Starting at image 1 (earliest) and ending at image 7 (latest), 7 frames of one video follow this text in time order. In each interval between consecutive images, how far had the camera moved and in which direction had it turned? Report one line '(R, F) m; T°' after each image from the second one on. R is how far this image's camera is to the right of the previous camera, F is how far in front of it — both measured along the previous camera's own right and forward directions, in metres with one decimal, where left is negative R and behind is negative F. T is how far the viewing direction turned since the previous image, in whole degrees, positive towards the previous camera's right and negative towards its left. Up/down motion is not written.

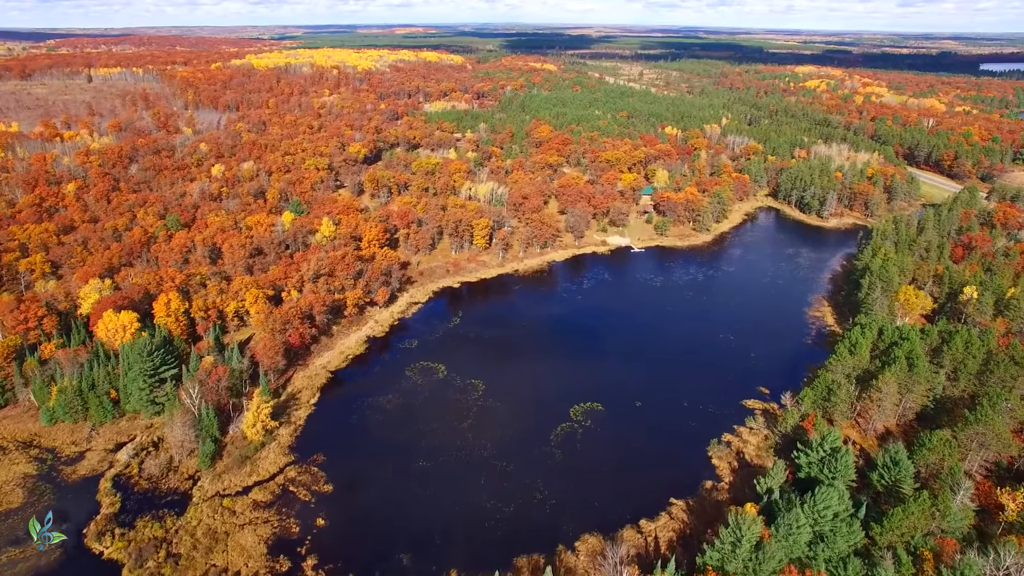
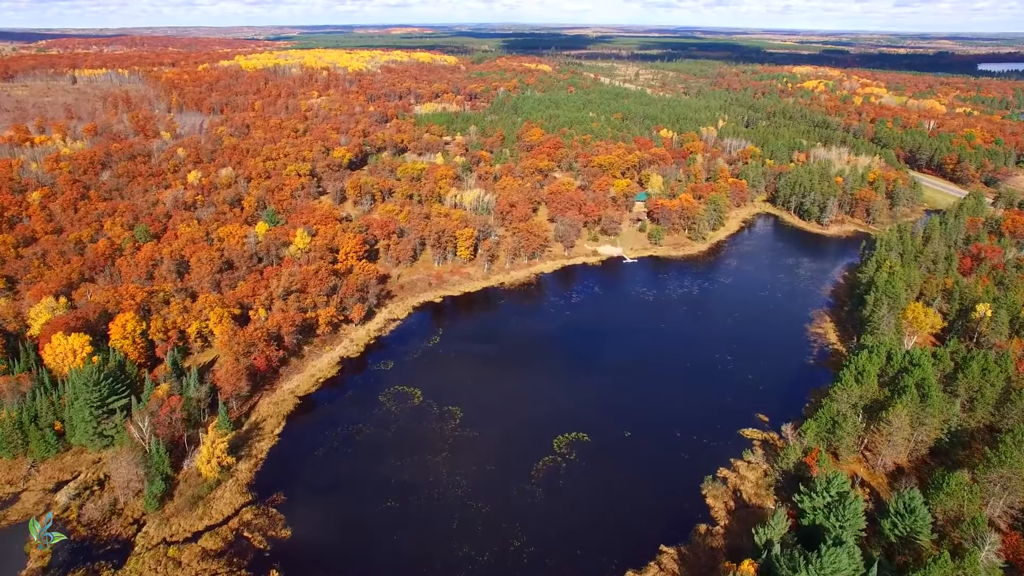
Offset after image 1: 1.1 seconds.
(+1.5, +3.5) m; 0°
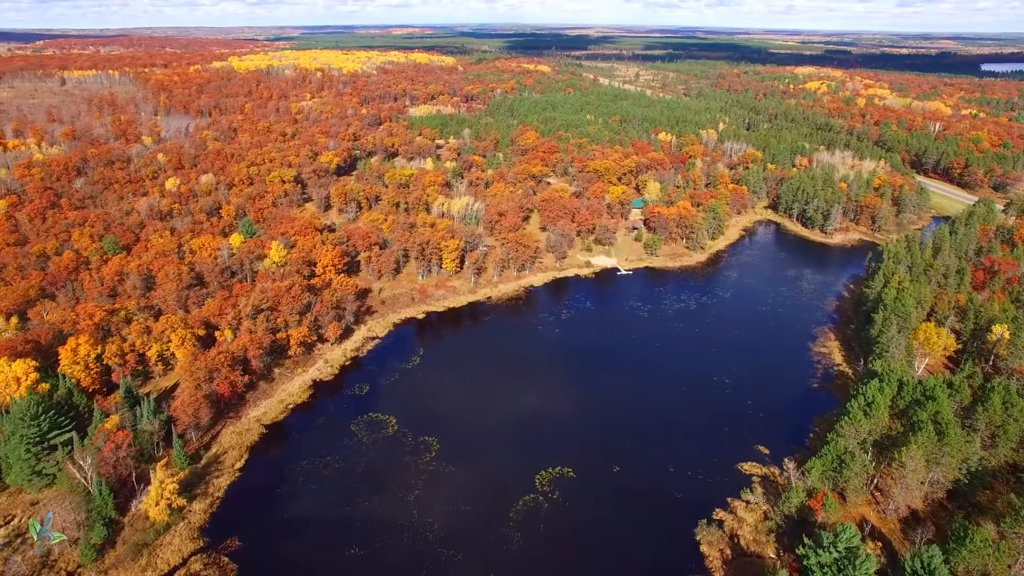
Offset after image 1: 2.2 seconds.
(+1.6, +3.4) m; 0°
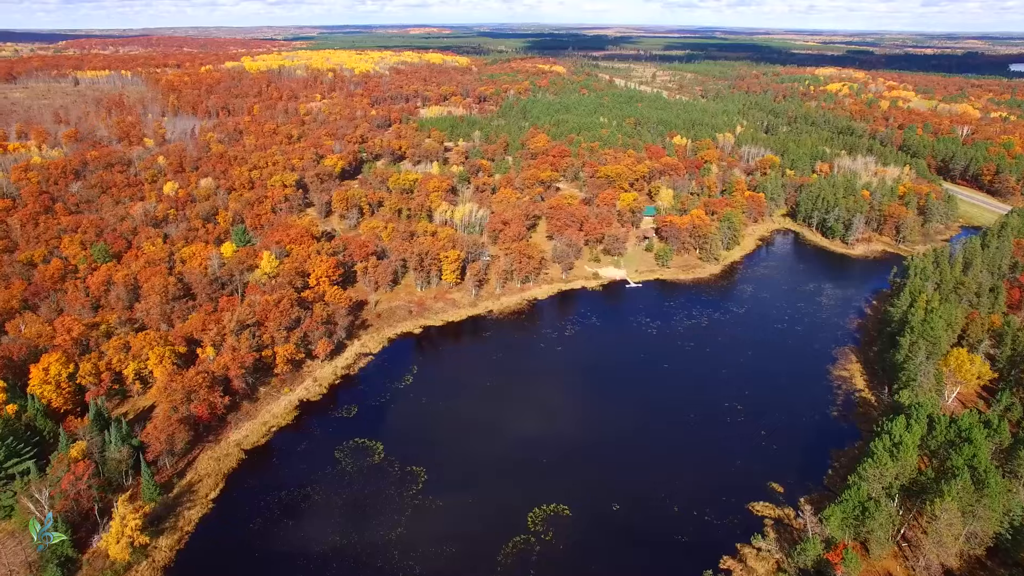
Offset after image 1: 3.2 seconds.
(+1.4, +3.1) m; -1°
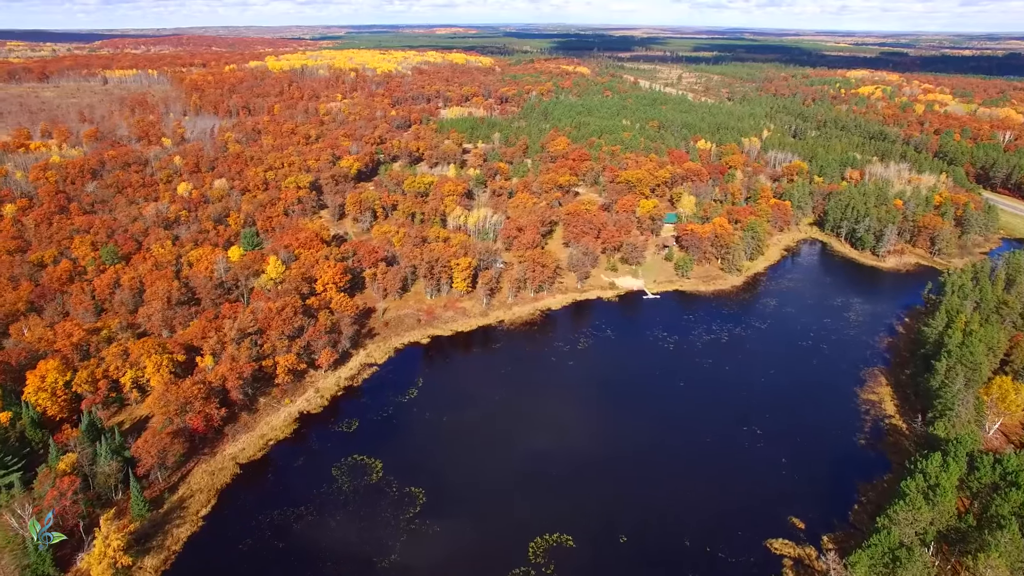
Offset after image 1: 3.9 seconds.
(+1.0, +2.1) m; -2°
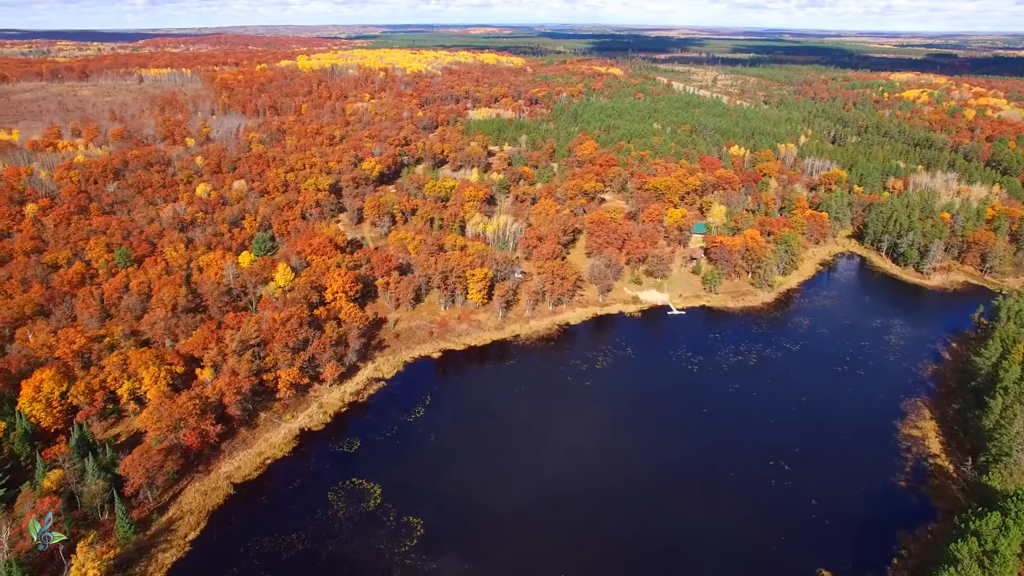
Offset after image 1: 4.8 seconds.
(+1.2, +2.8) m; -3°
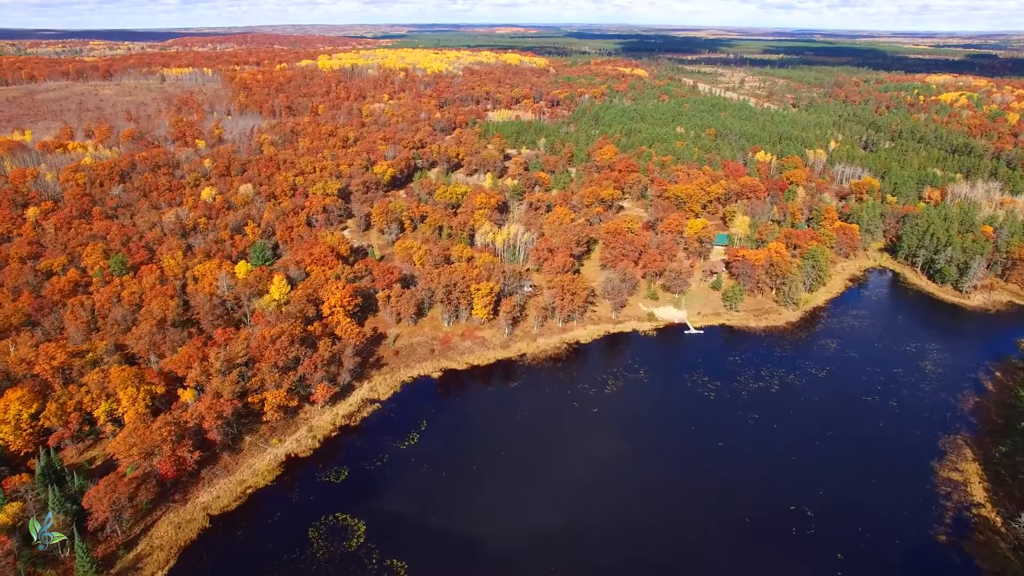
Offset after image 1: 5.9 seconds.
(+1.5, +3.3) m; -2°
